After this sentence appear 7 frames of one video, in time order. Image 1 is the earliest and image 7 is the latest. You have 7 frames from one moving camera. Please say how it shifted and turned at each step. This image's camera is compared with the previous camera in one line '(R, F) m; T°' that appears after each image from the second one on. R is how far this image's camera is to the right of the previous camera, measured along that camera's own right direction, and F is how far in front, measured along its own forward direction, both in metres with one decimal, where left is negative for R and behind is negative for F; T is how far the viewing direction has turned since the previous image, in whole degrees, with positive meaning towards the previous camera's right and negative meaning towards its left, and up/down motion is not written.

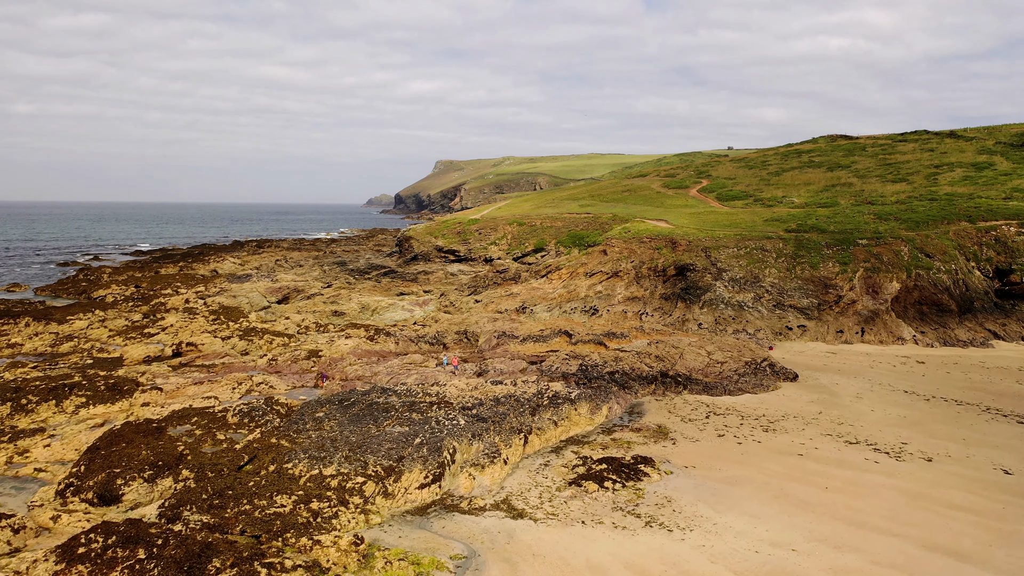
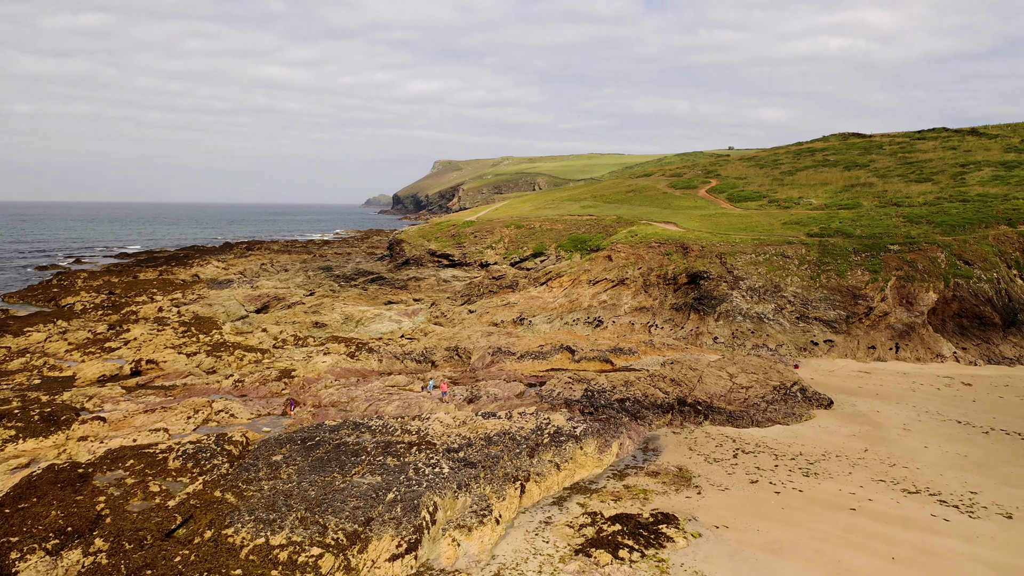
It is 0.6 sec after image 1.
(+0.1, +3.2) m; 0°
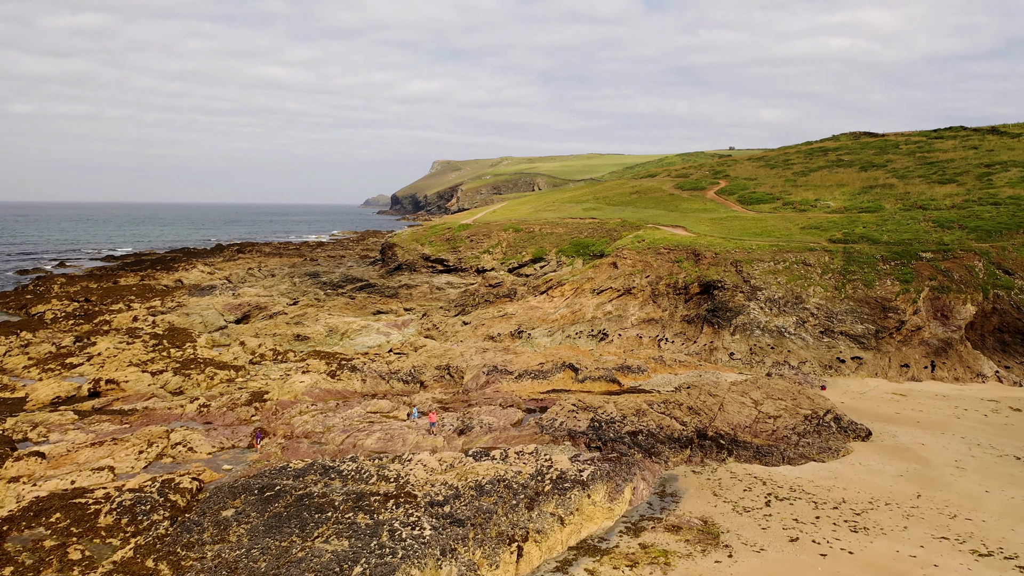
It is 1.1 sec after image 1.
(+0.1, +2.7) m; 0°
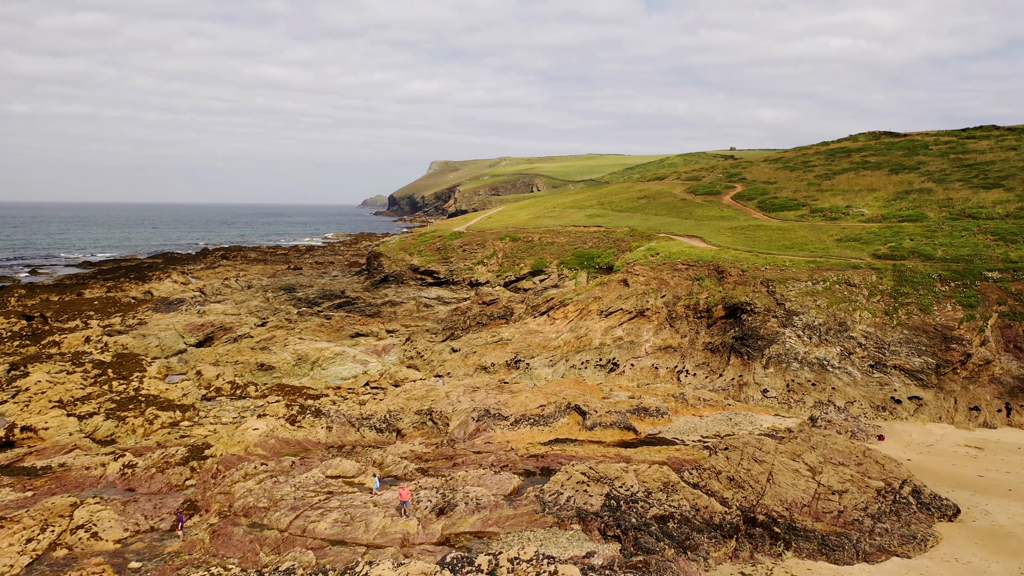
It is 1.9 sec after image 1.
(+0.1, +4.3) m; 0°
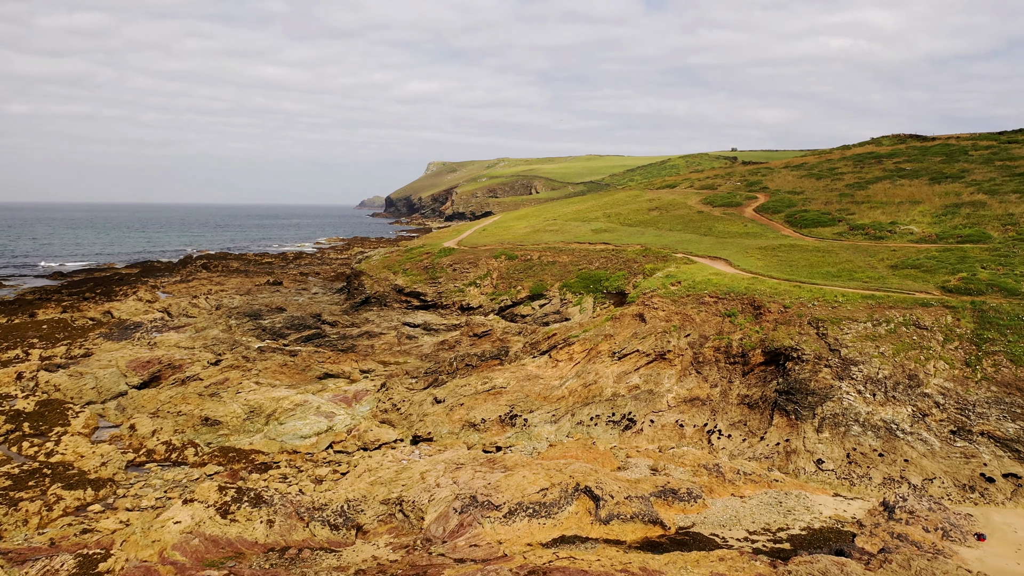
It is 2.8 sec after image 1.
(+0.1, +4.8) m; 0°
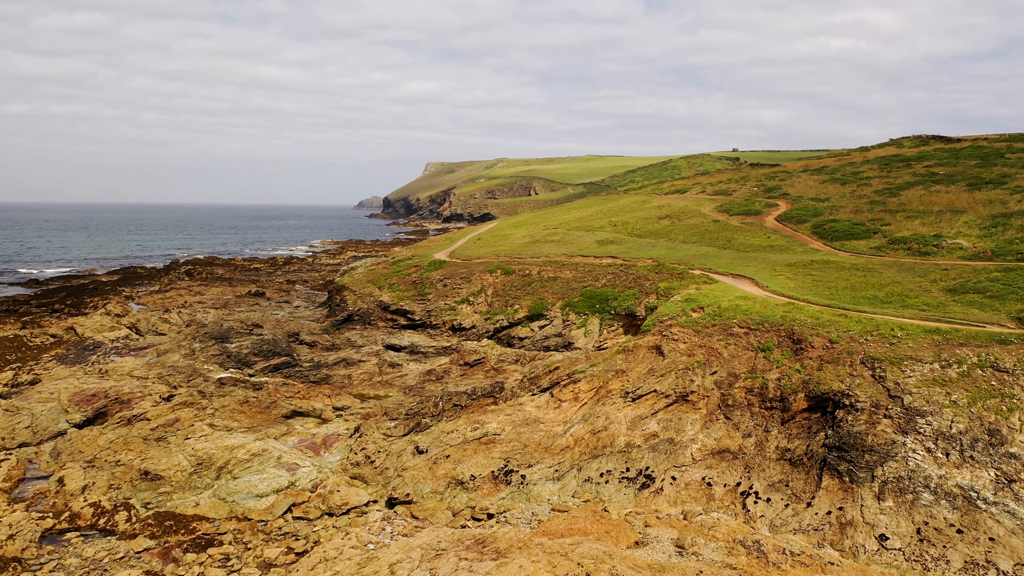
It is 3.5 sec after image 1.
(+0.1, +3.7) m; 0°
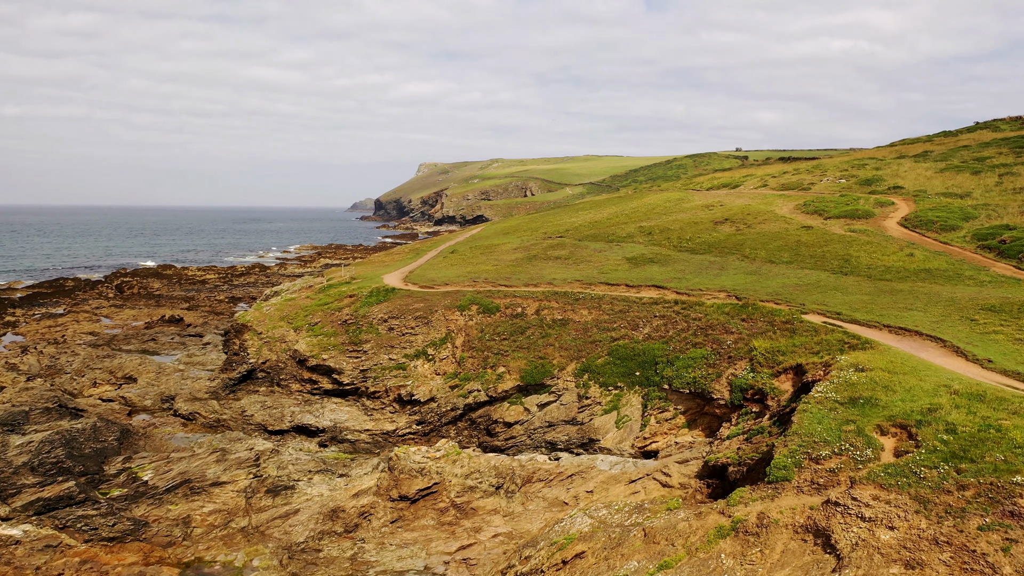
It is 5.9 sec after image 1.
(+0.4, +12.5) m; 0°
